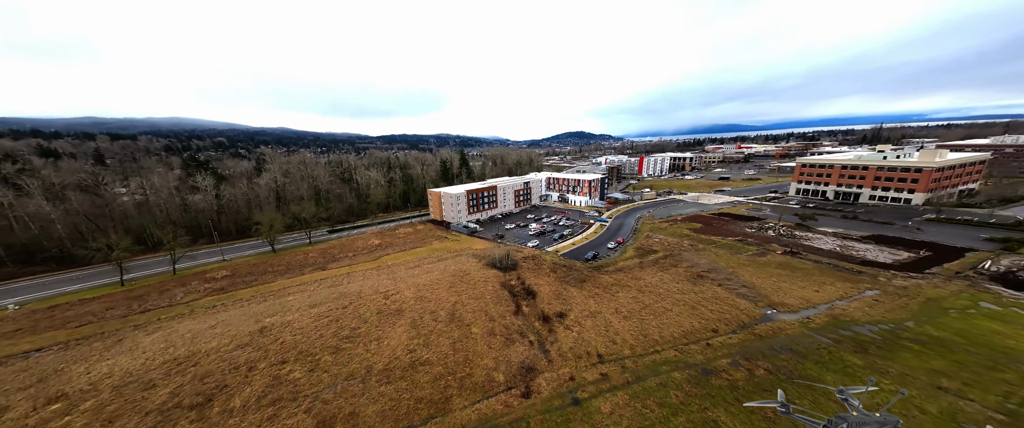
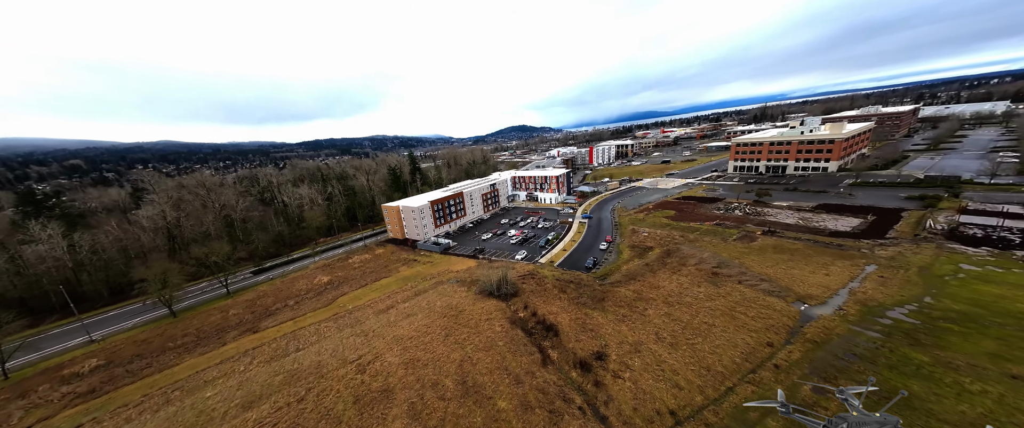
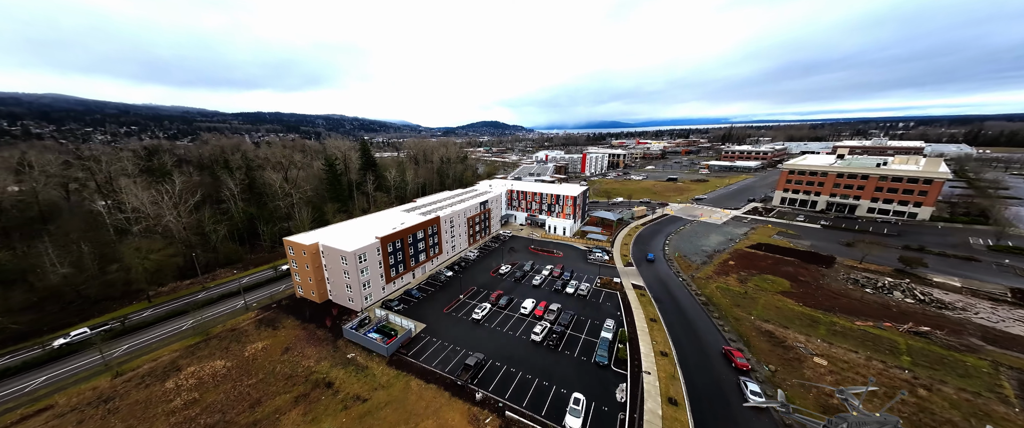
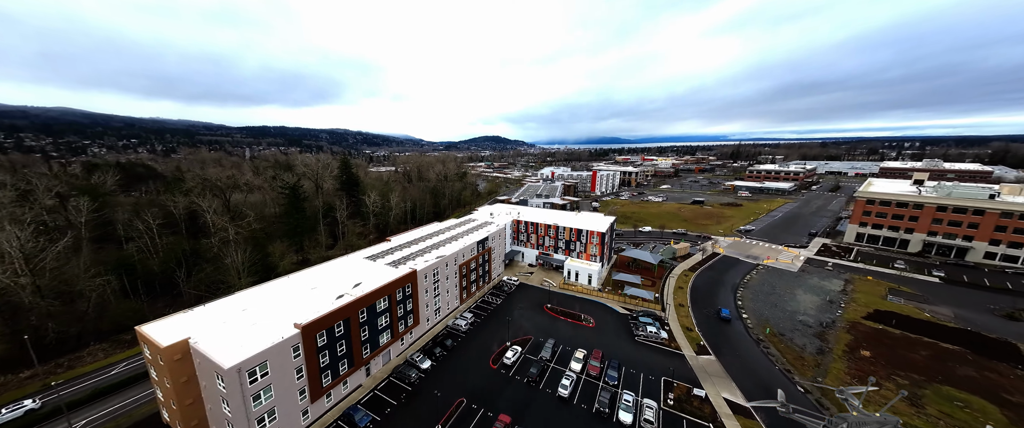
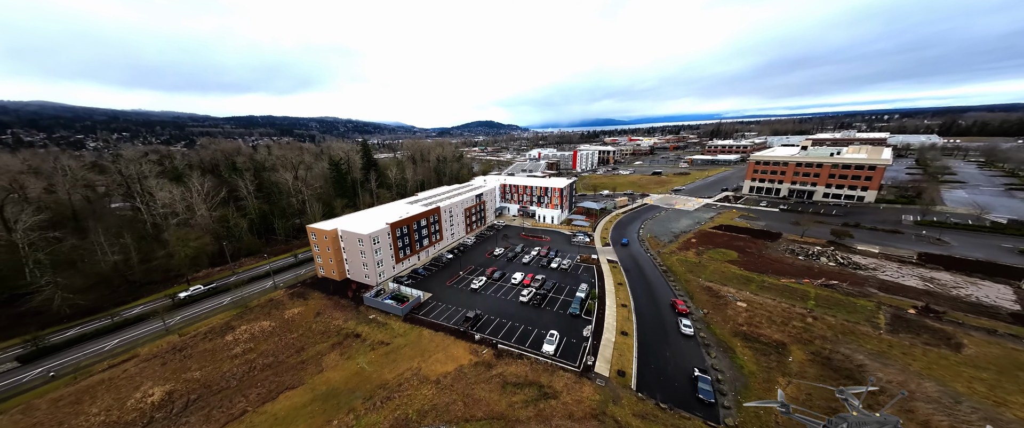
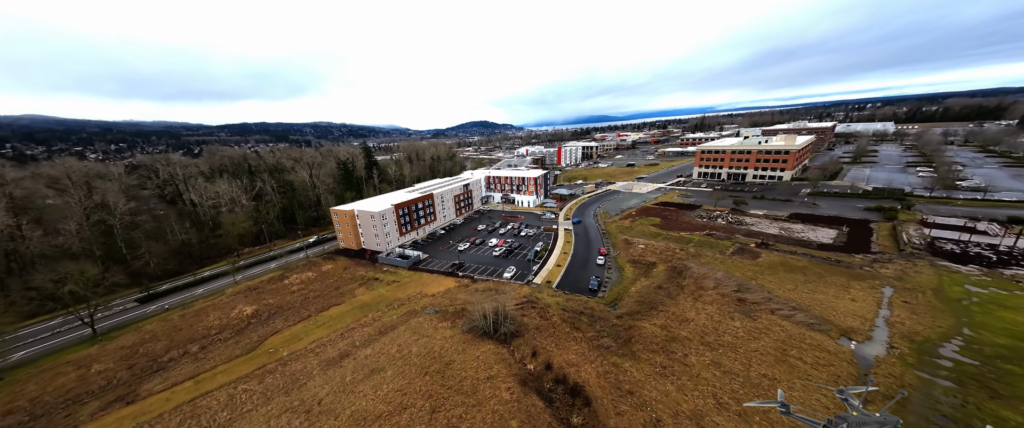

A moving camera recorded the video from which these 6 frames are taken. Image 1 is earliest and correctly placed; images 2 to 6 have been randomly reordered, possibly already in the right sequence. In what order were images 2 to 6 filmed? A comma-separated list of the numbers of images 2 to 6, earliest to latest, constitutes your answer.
2, 6, 5, 3, 4
